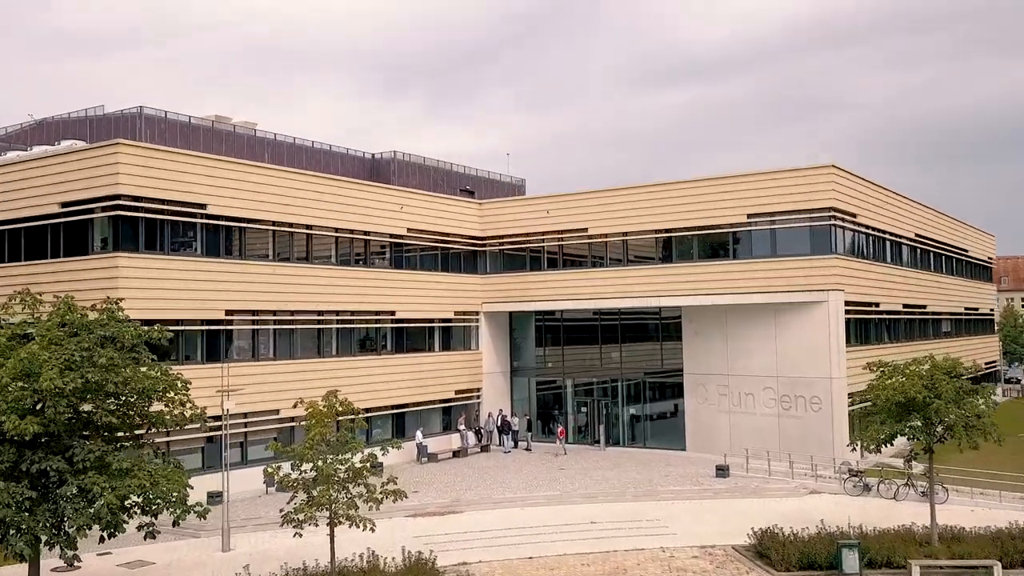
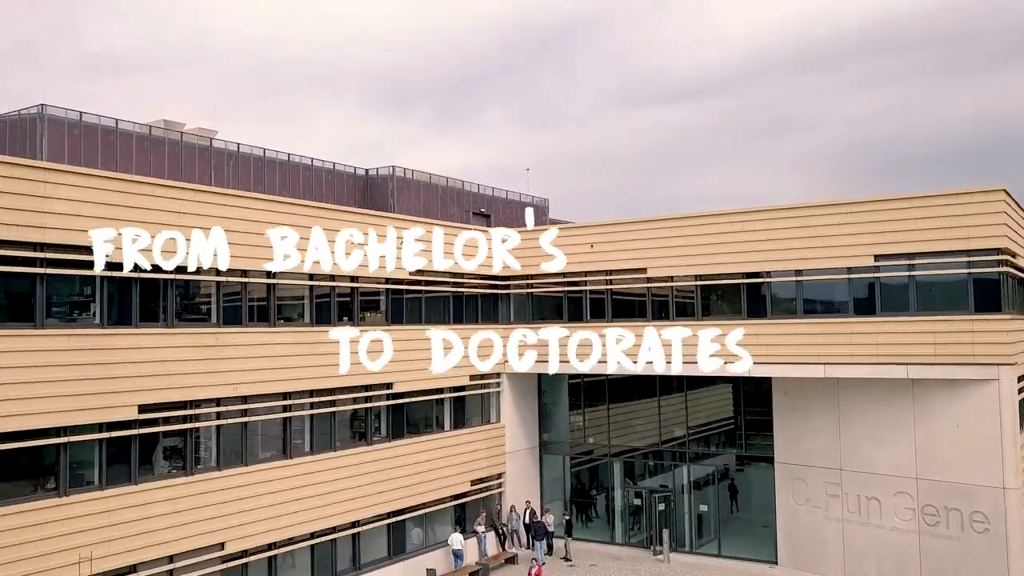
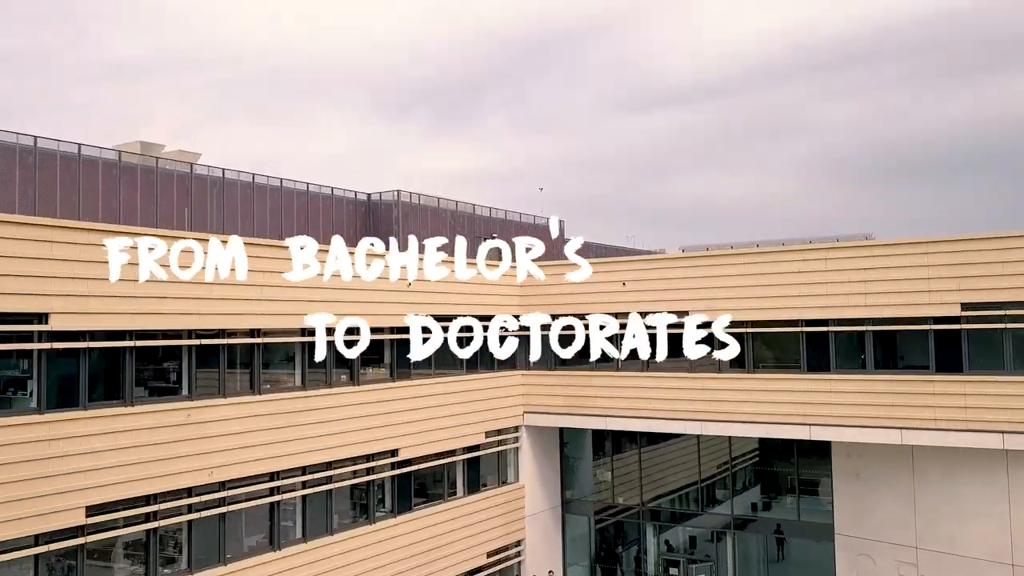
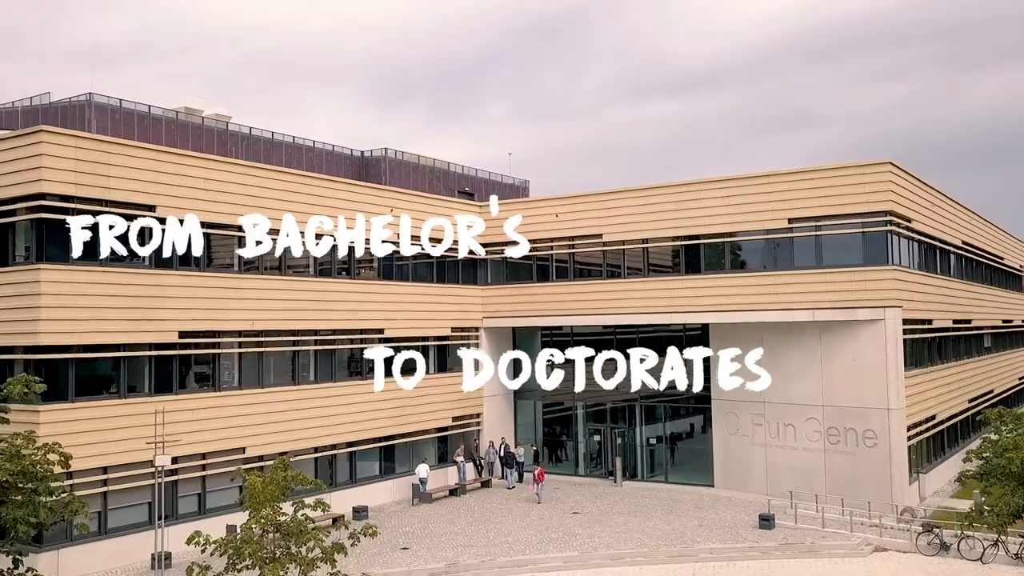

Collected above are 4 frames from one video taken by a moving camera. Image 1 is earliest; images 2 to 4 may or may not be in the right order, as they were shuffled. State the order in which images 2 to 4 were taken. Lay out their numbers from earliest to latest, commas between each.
4, 2, 3
